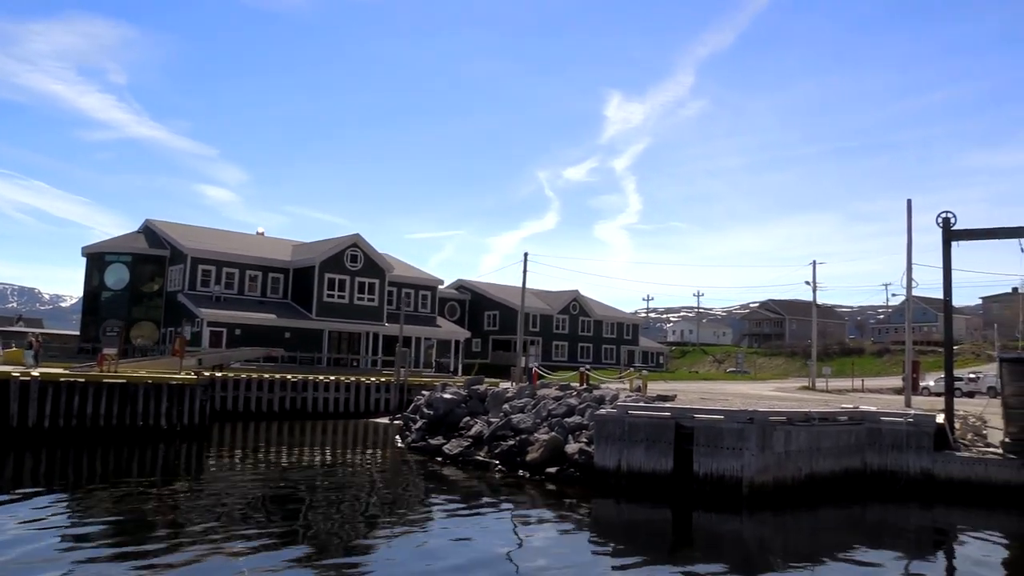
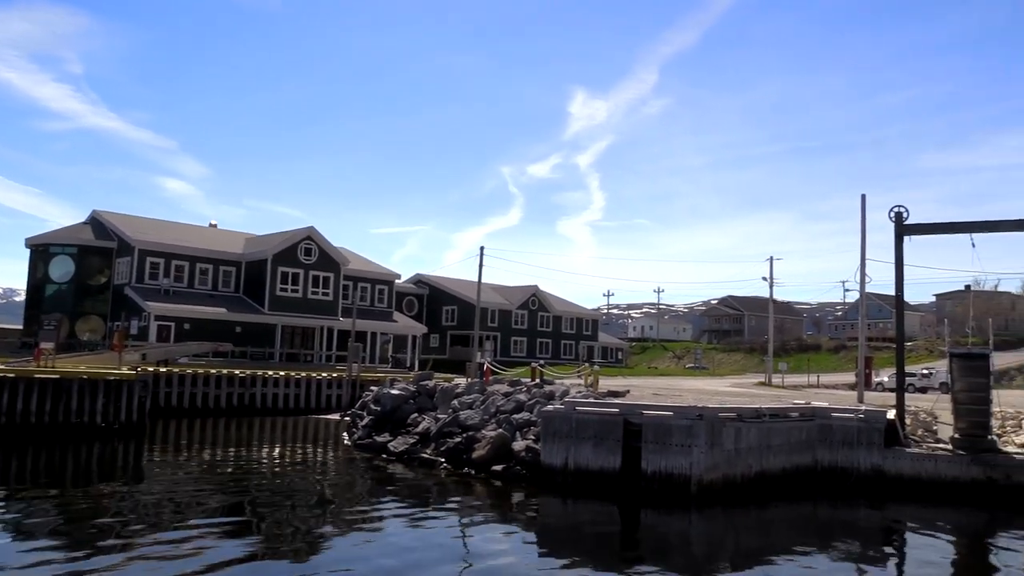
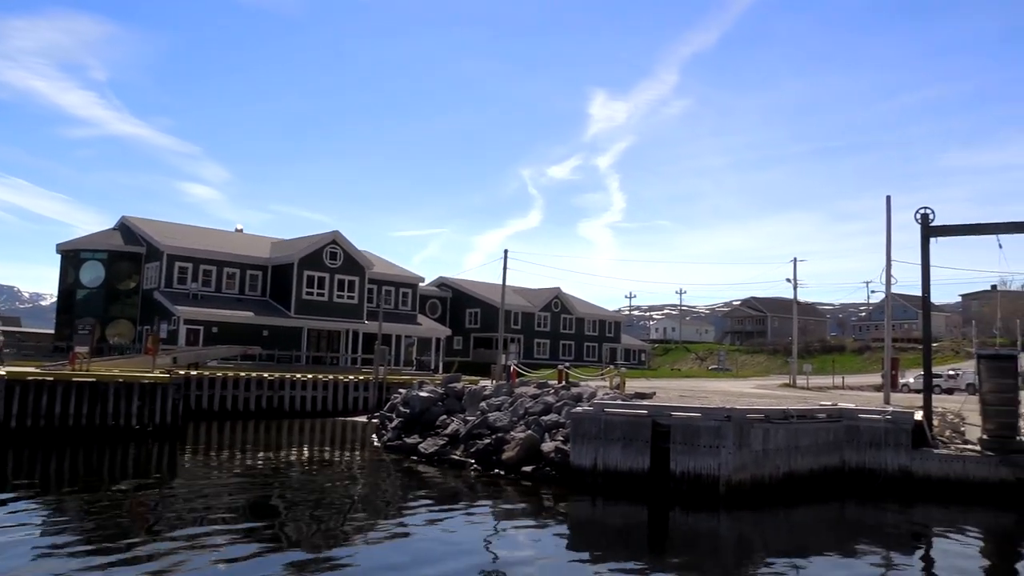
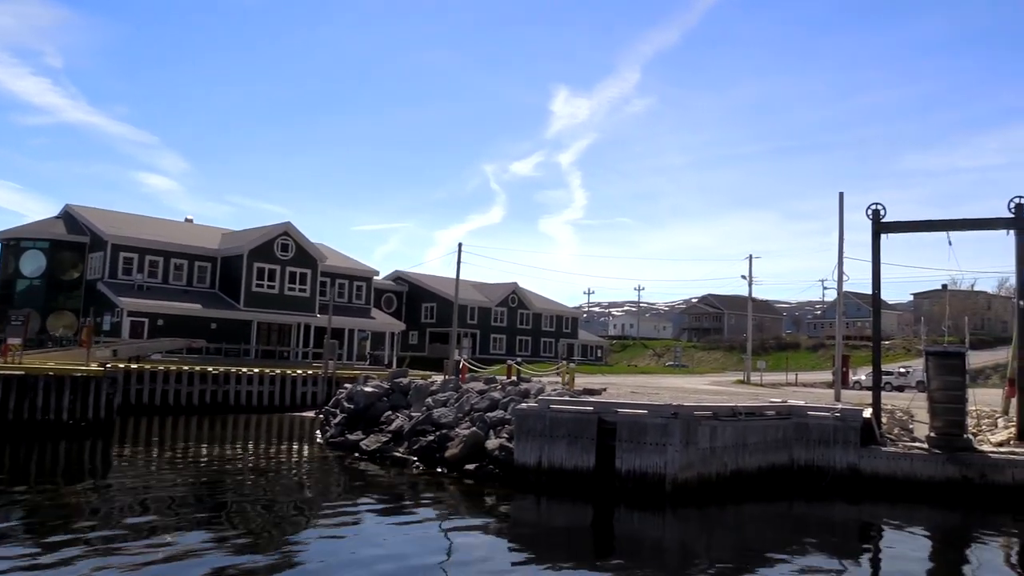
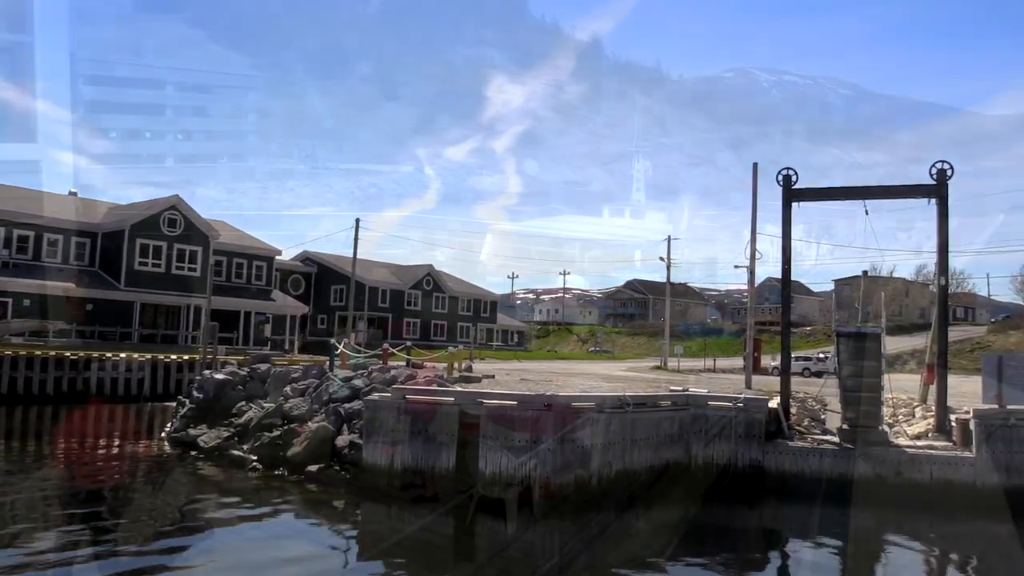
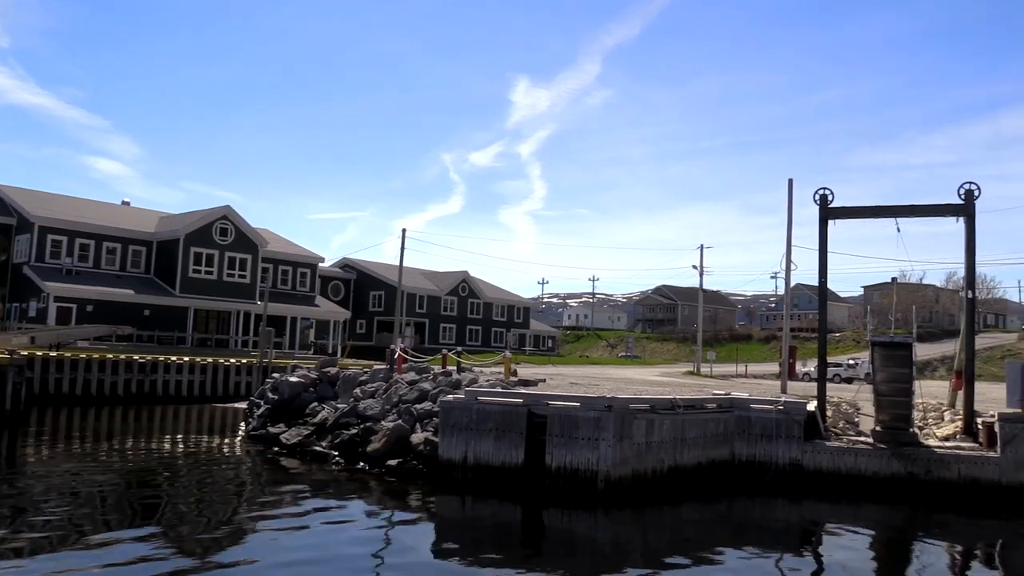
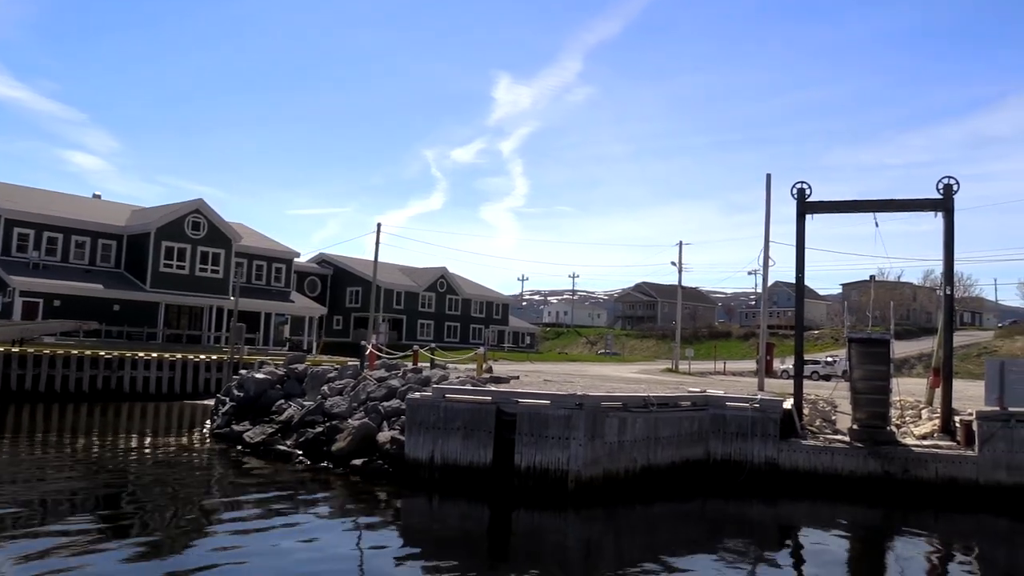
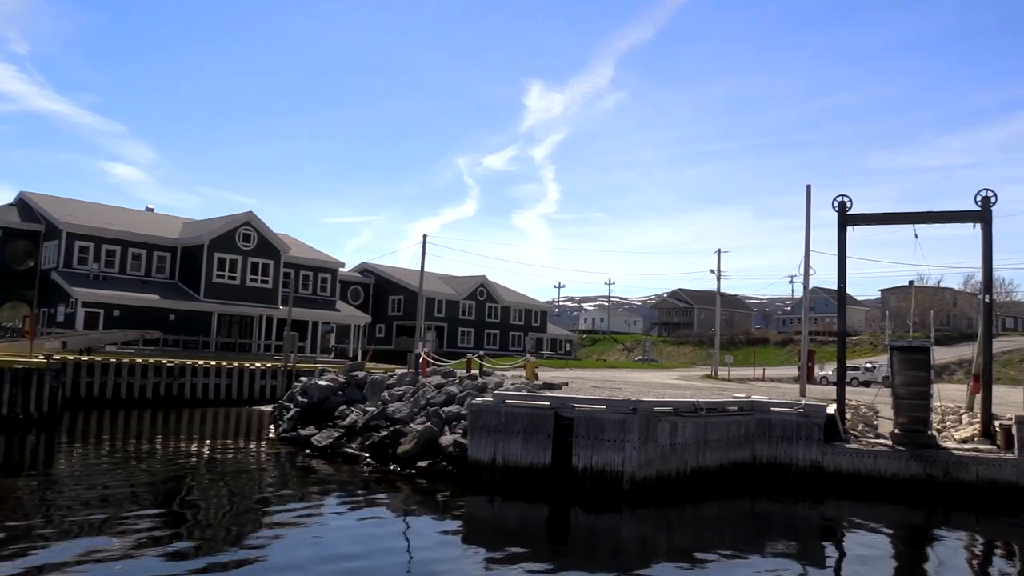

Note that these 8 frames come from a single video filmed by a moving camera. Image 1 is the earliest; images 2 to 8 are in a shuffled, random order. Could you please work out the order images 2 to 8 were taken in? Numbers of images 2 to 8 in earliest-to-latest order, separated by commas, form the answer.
3, 2, 4, 8, 6, 7, 5
